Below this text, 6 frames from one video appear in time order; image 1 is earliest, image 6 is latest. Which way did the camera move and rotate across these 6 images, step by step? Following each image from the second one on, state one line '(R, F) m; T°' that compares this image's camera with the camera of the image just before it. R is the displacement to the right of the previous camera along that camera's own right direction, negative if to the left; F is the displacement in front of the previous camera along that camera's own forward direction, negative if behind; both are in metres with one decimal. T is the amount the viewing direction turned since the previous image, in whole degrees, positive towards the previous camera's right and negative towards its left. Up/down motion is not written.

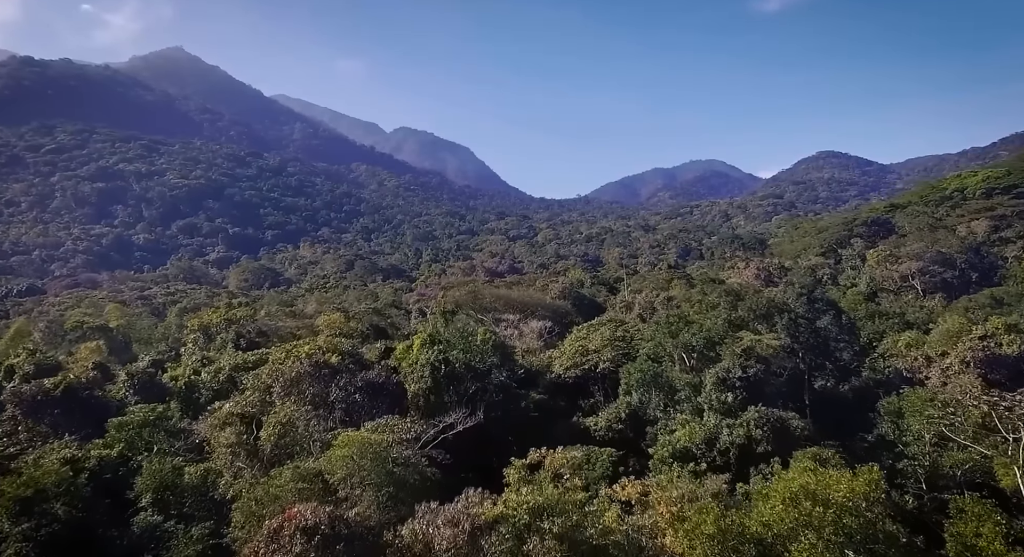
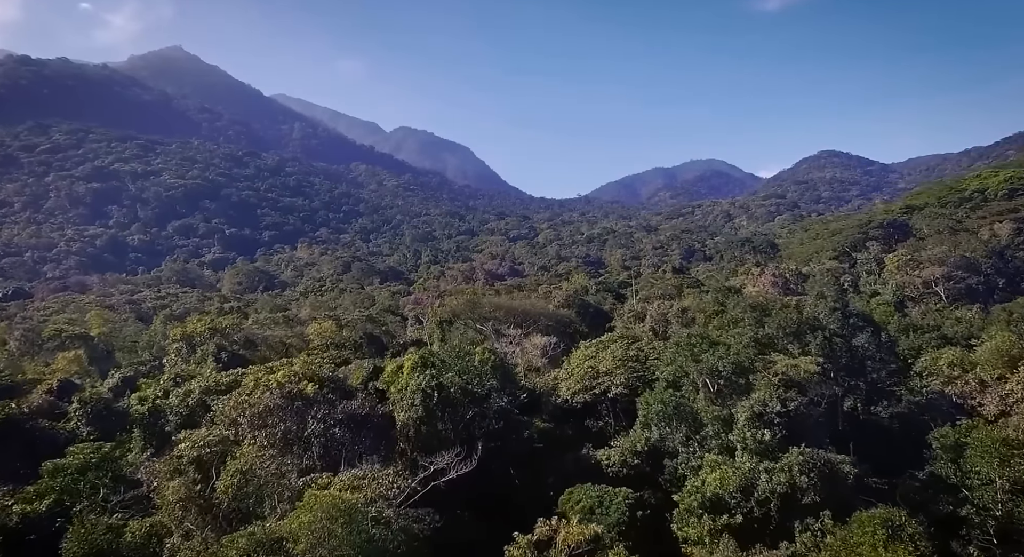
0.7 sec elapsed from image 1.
(0.0, +2.4) m; 0°
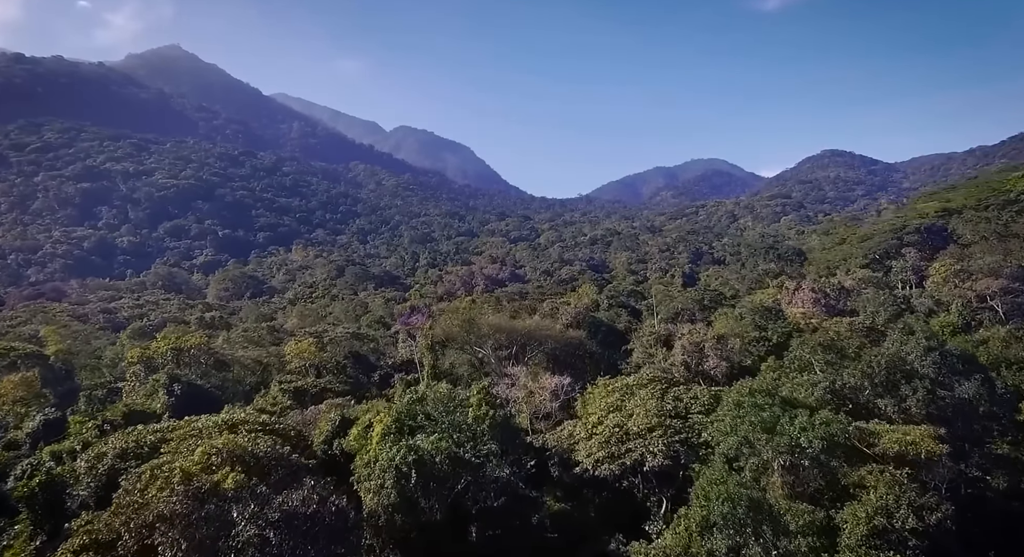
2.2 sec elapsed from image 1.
(-0.1, +4.7) m; 0°
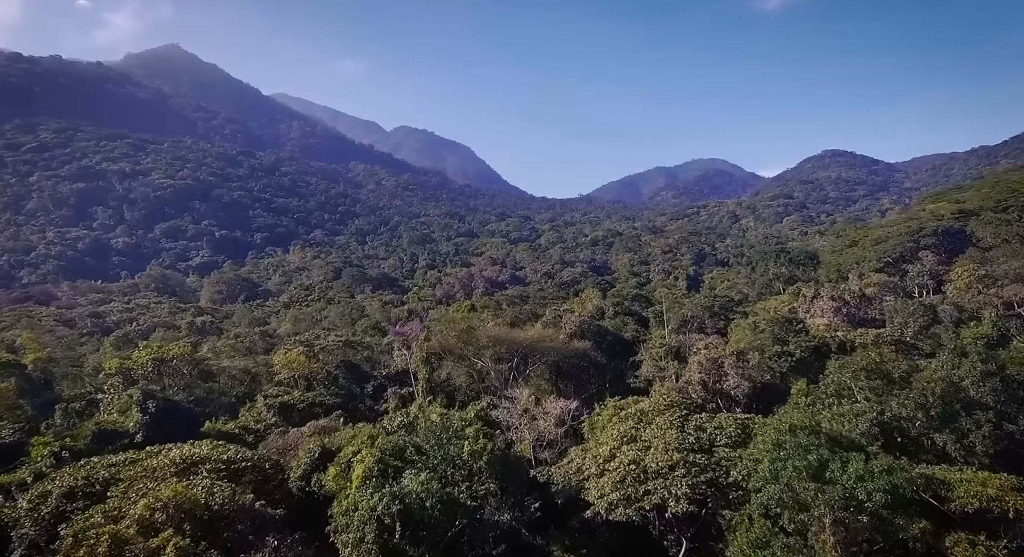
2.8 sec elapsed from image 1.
(0.0, +2.0) m; 0°
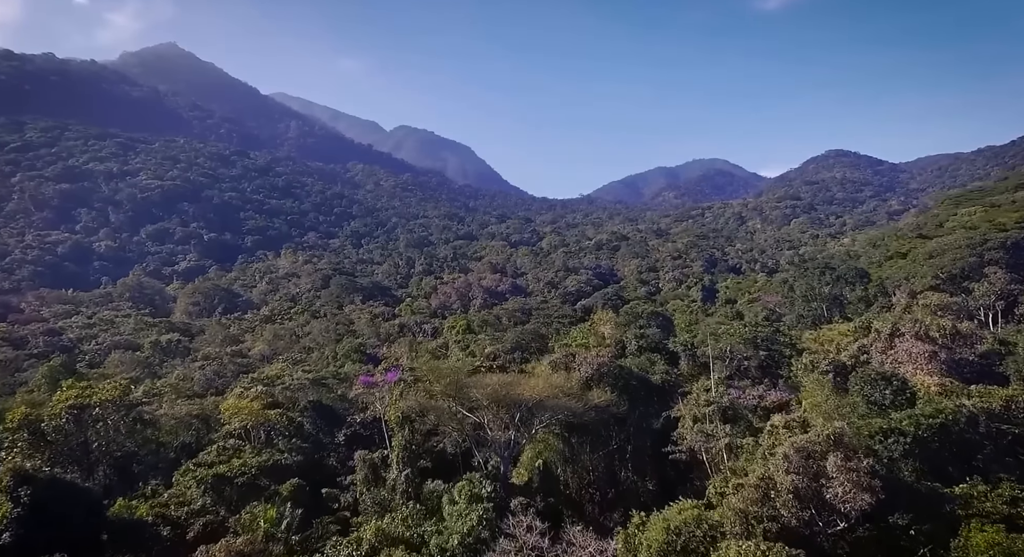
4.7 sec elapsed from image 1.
(-0.1, +6.5) m; 0°
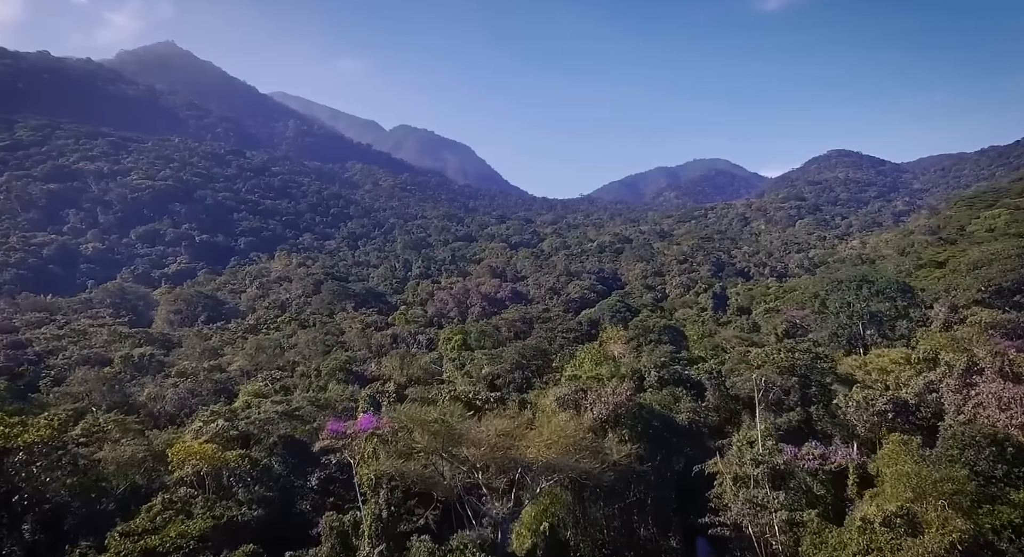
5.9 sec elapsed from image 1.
(0.0, +4.3) m; 0°
